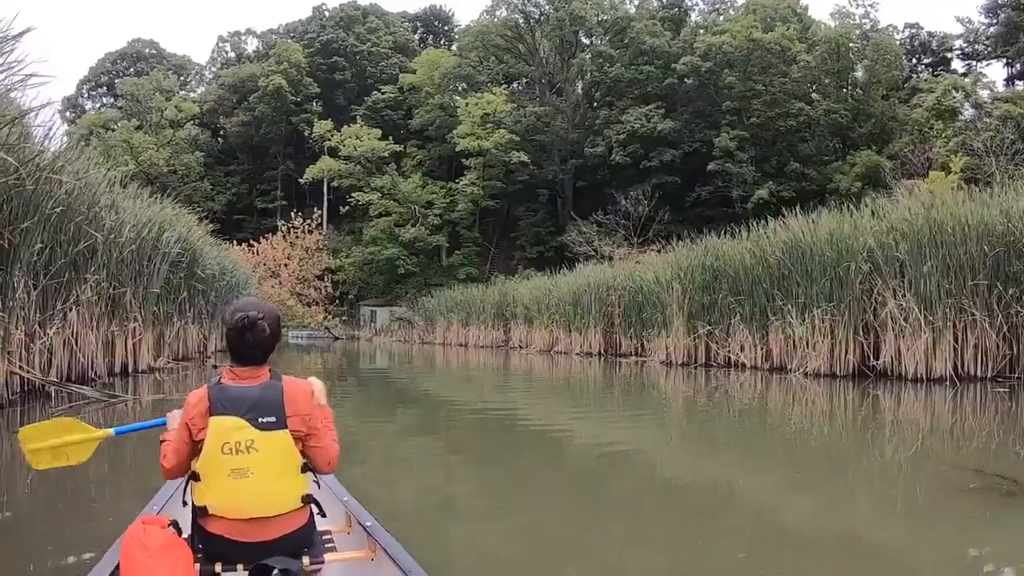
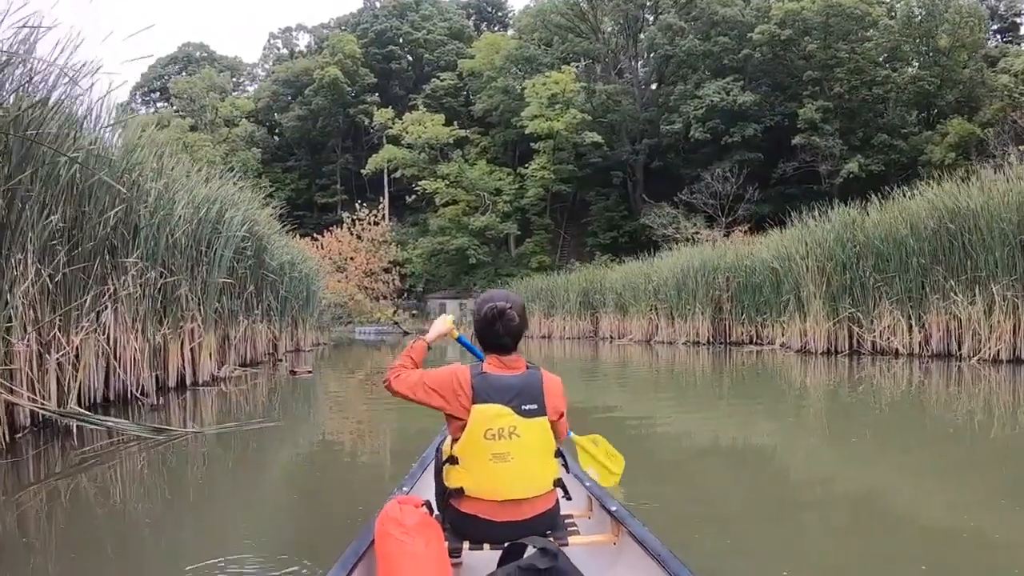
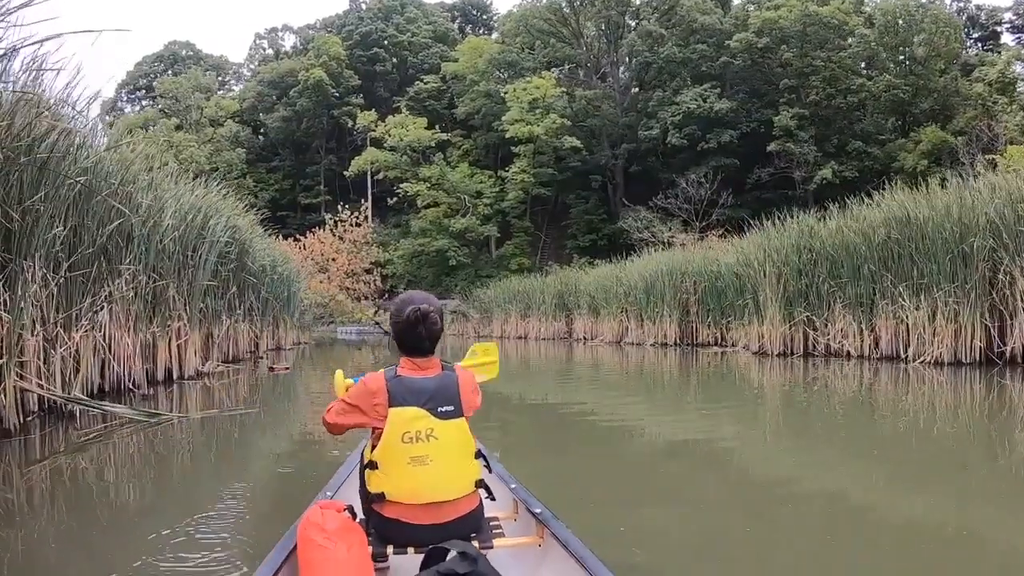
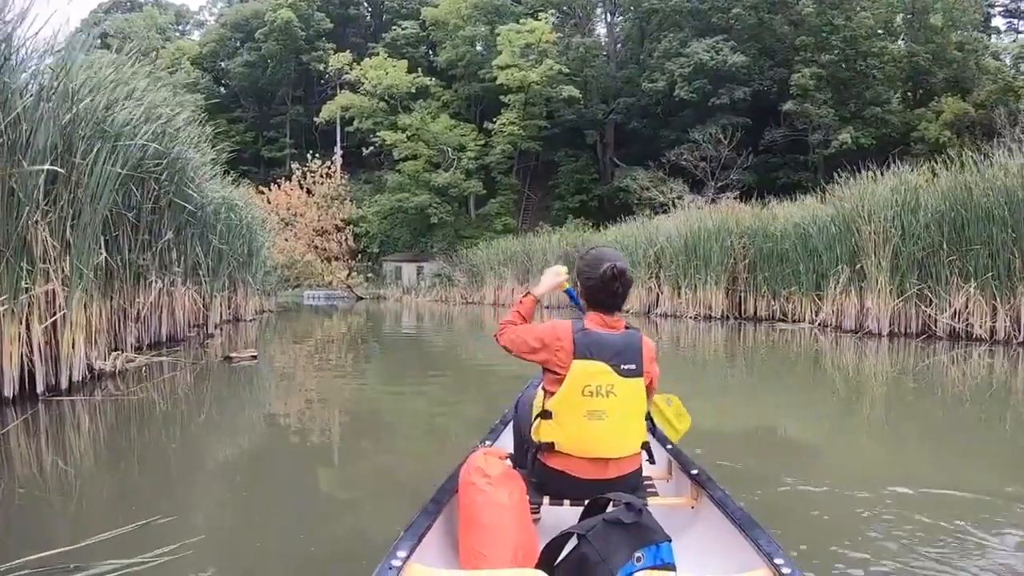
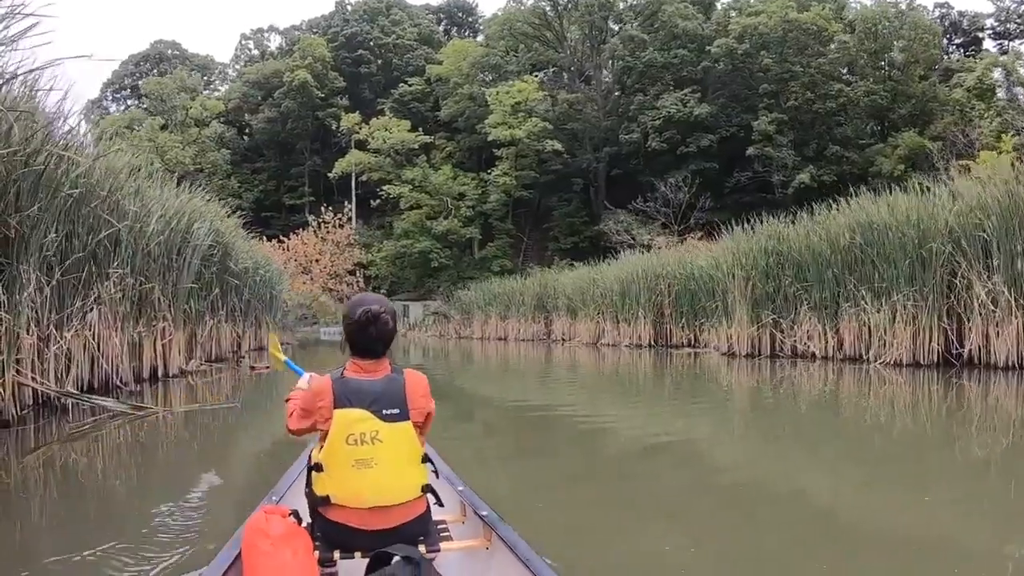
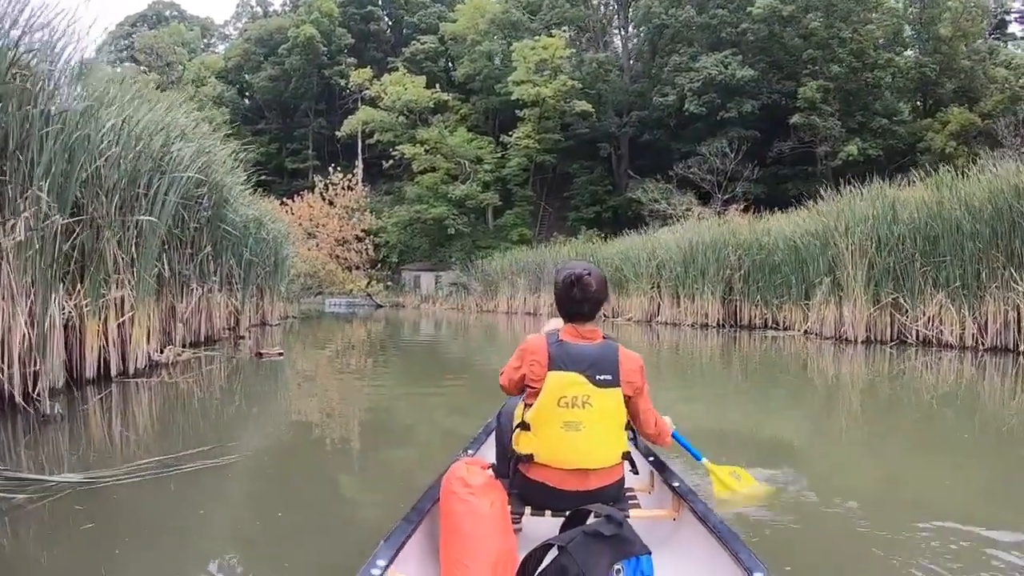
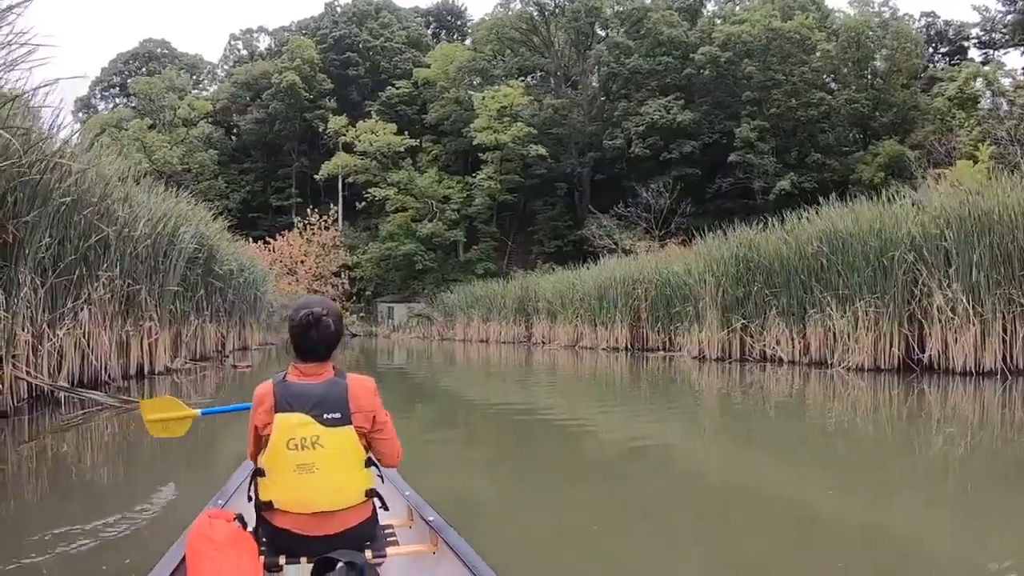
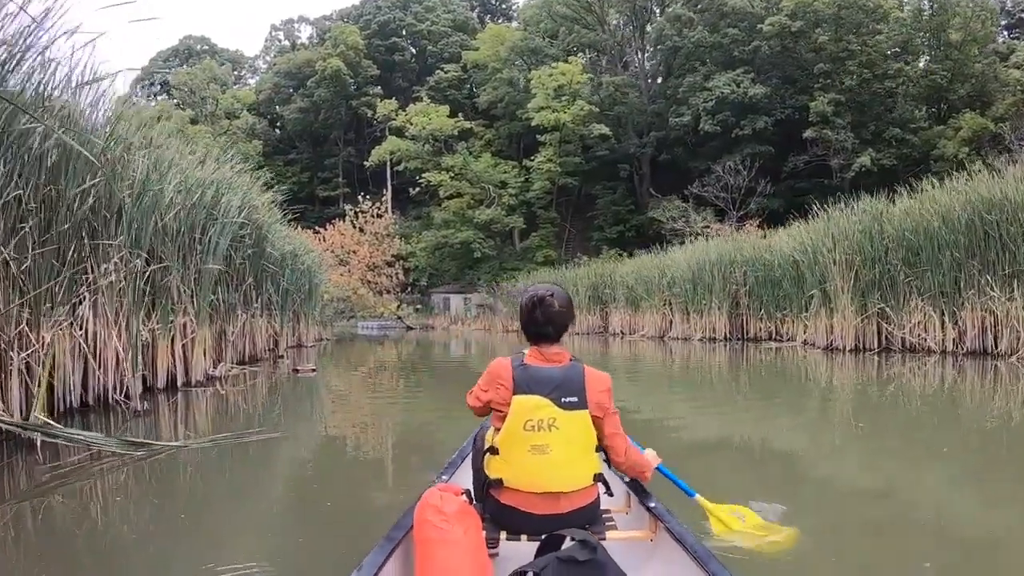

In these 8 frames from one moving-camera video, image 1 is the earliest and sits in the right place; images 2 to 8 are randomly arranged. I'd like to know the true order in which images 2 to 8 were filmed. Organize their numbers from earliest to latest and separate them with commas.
7, 5, 3, 2, 8, 6, 4
